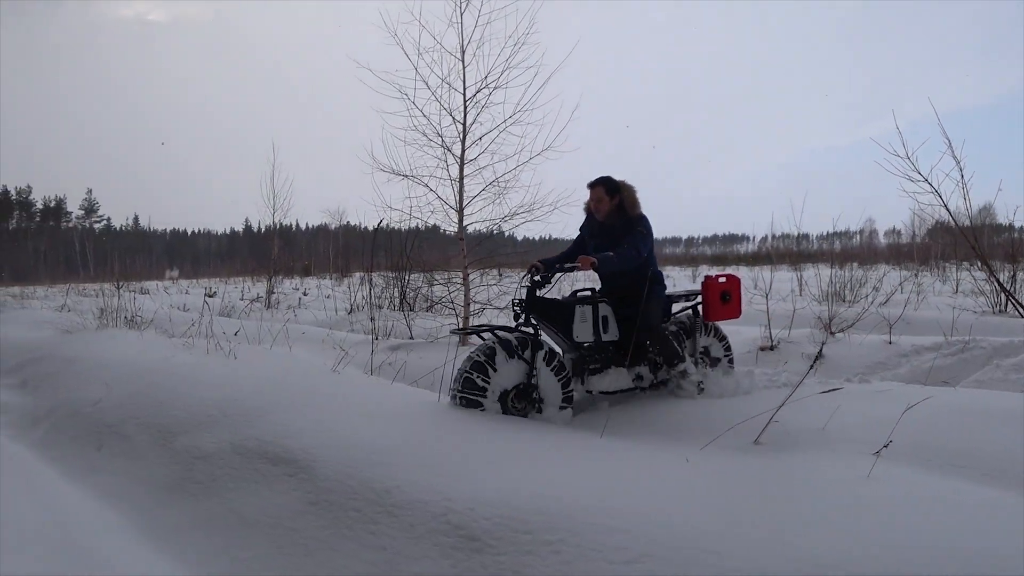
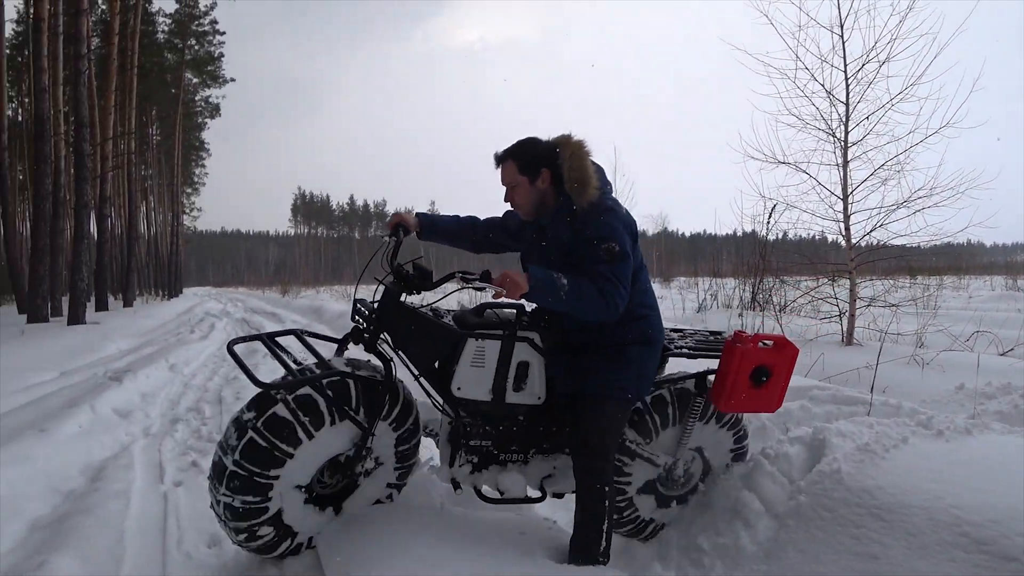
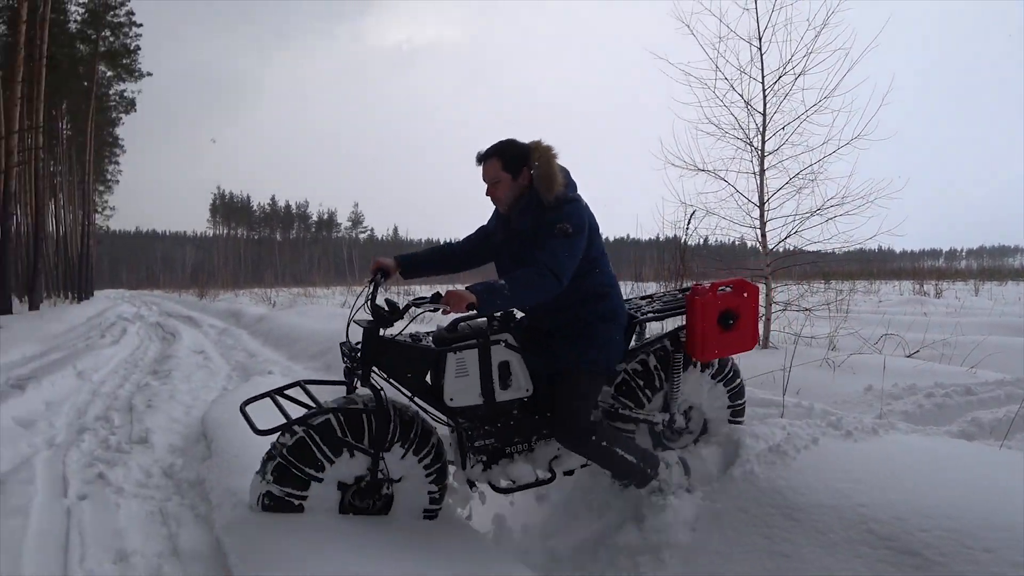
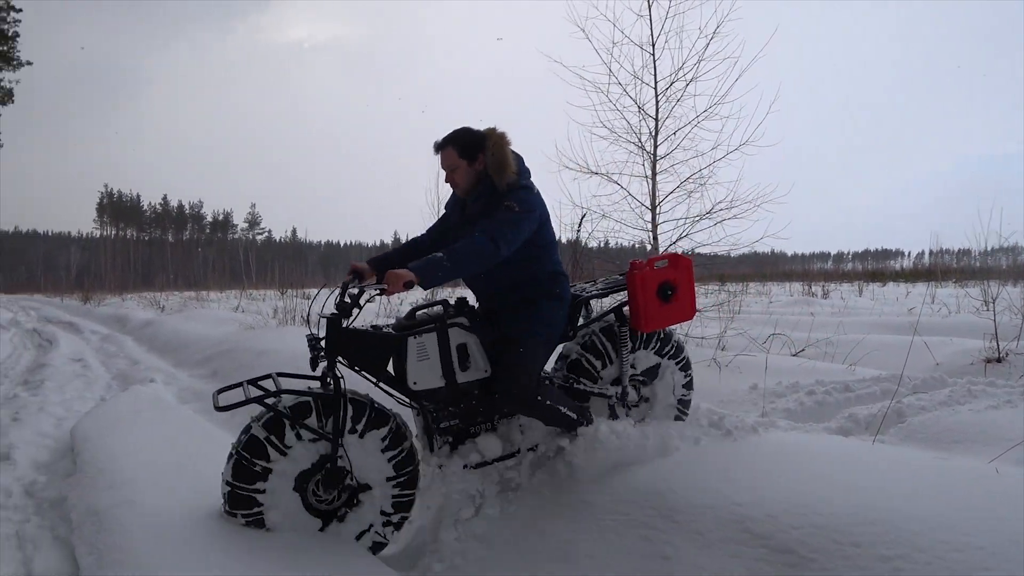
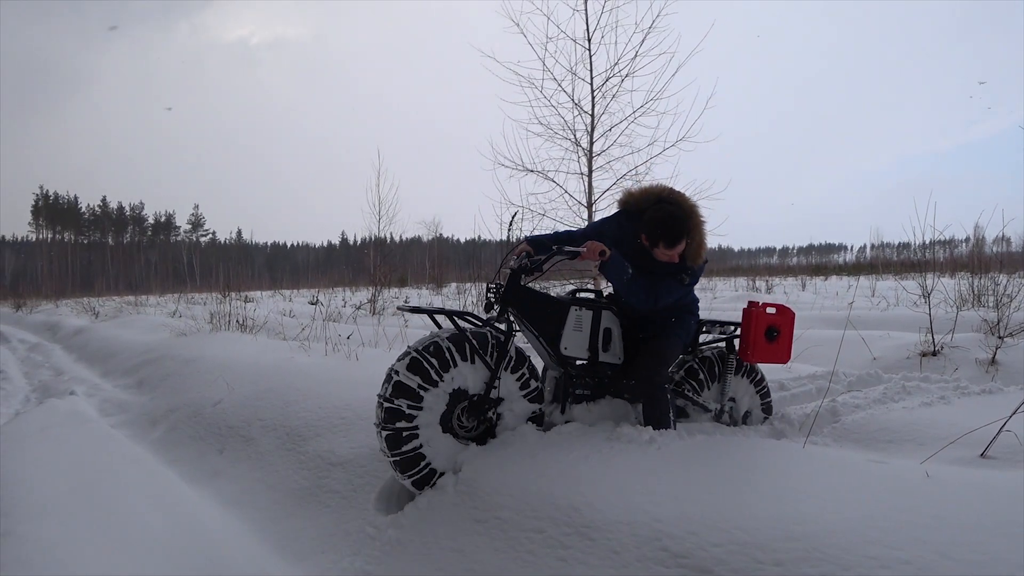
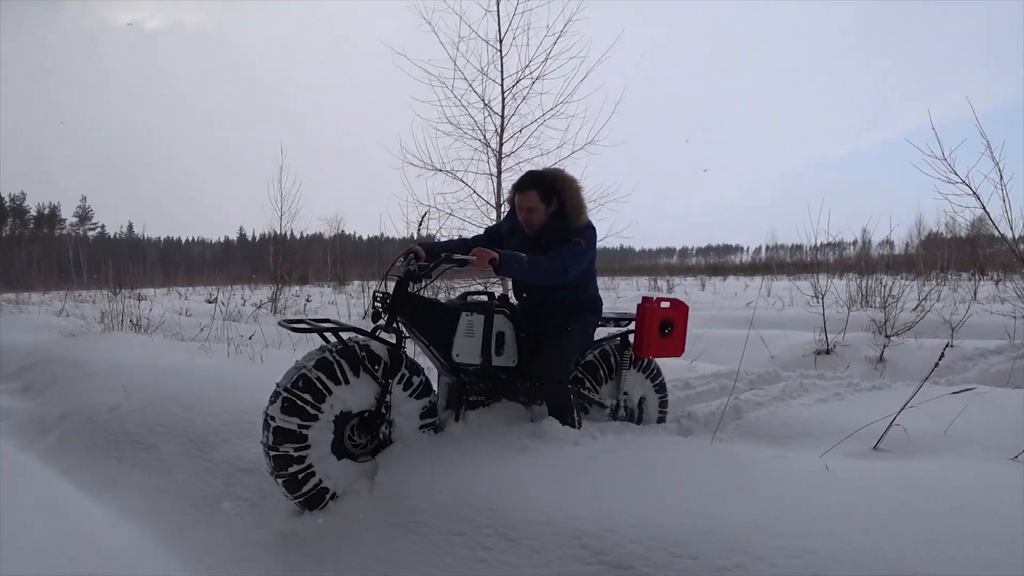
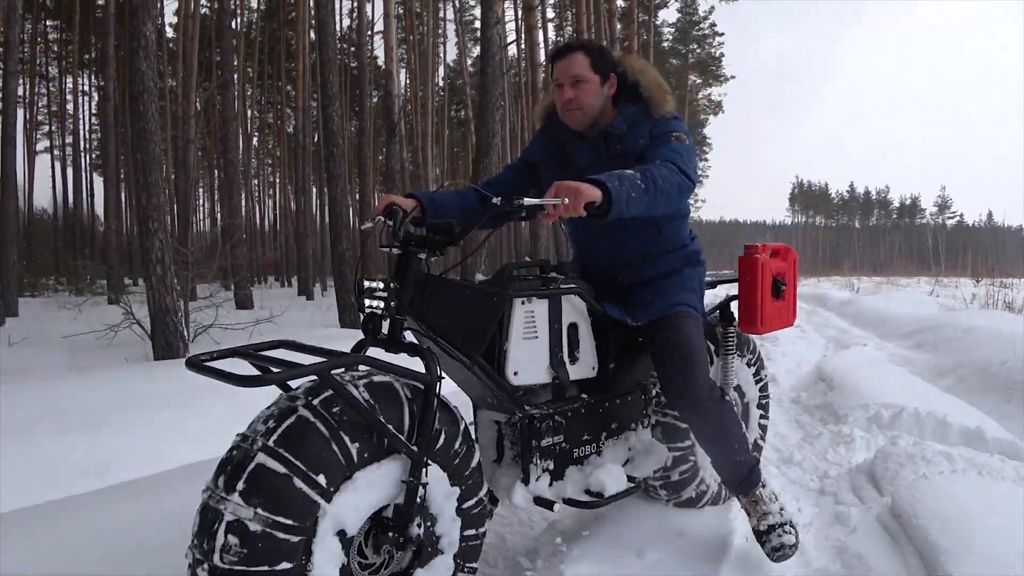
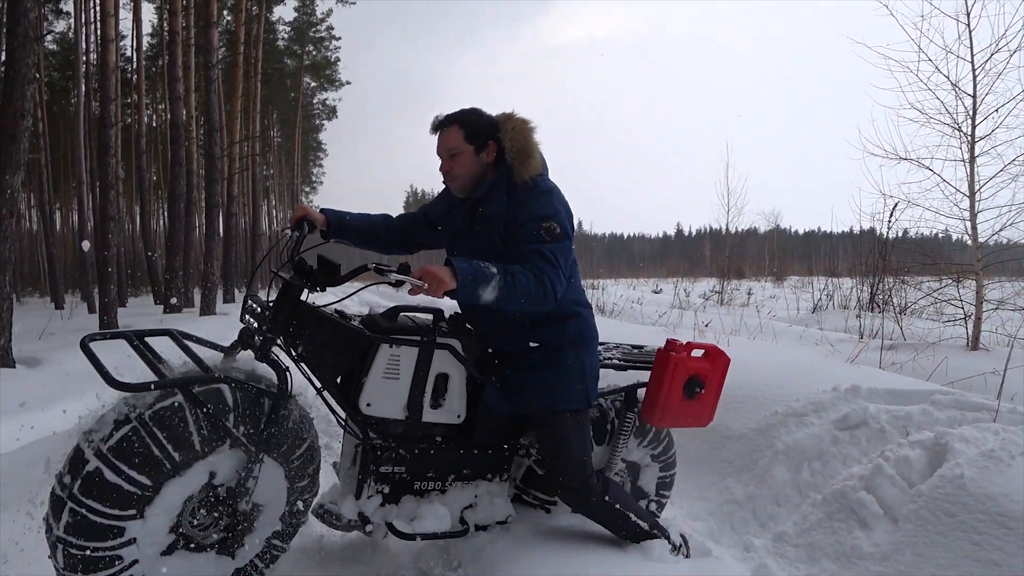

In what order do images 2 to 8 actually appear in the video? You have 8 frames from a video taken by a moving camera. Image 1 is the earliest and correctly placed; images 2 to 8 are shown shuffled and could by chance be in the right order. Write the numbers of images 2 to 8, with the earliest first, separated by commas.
6, 5, 4, 3, 2, 8, 7
